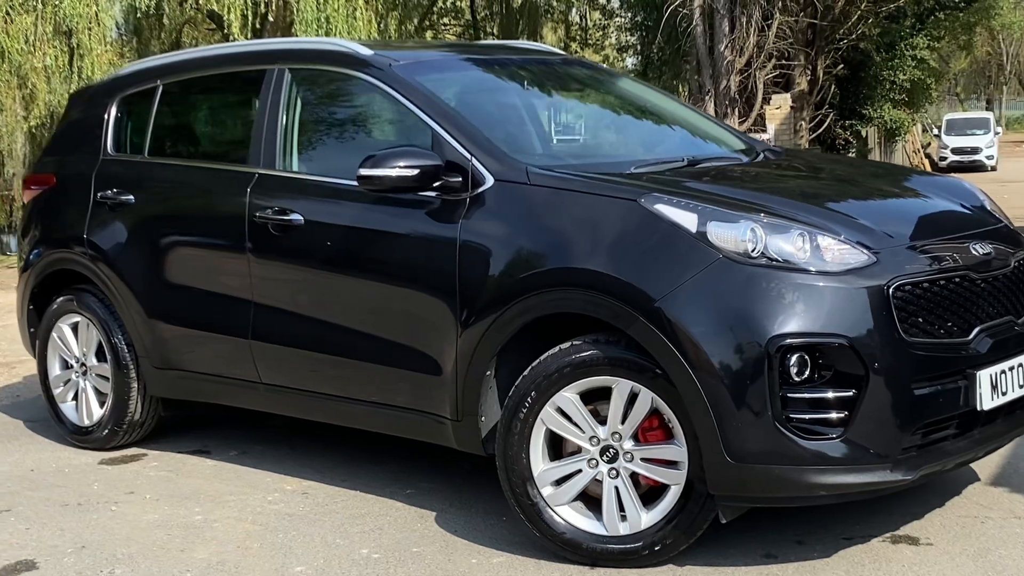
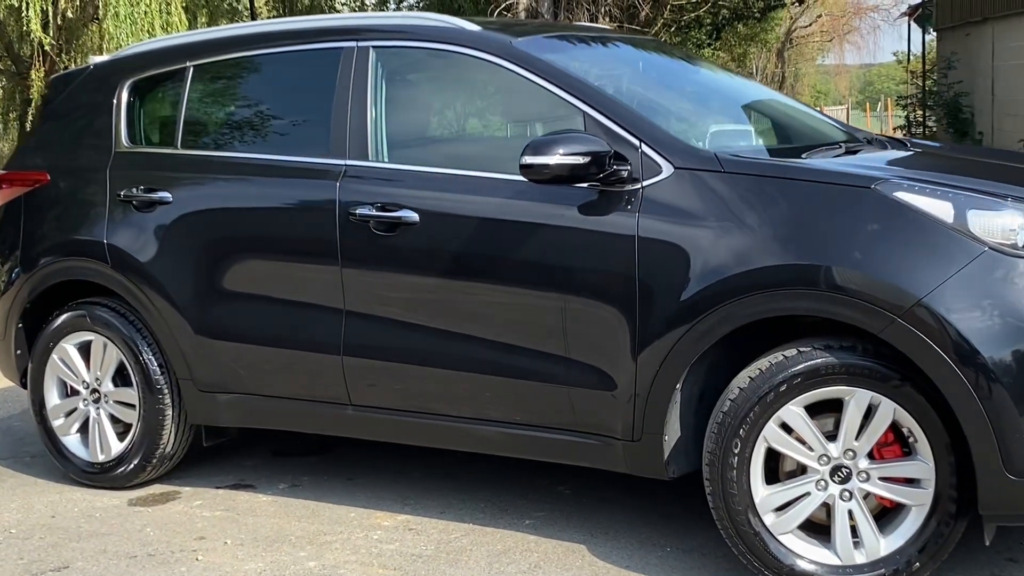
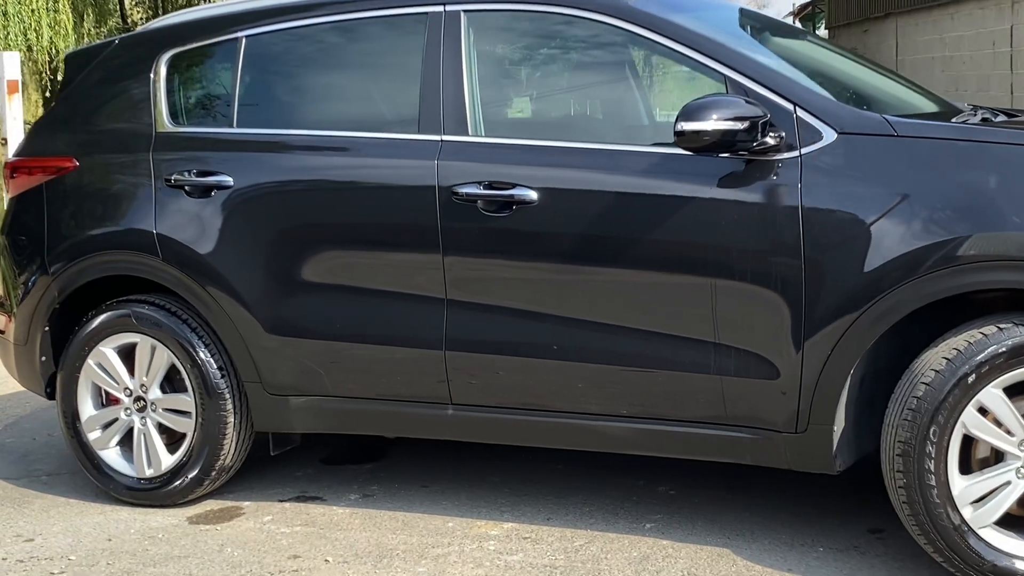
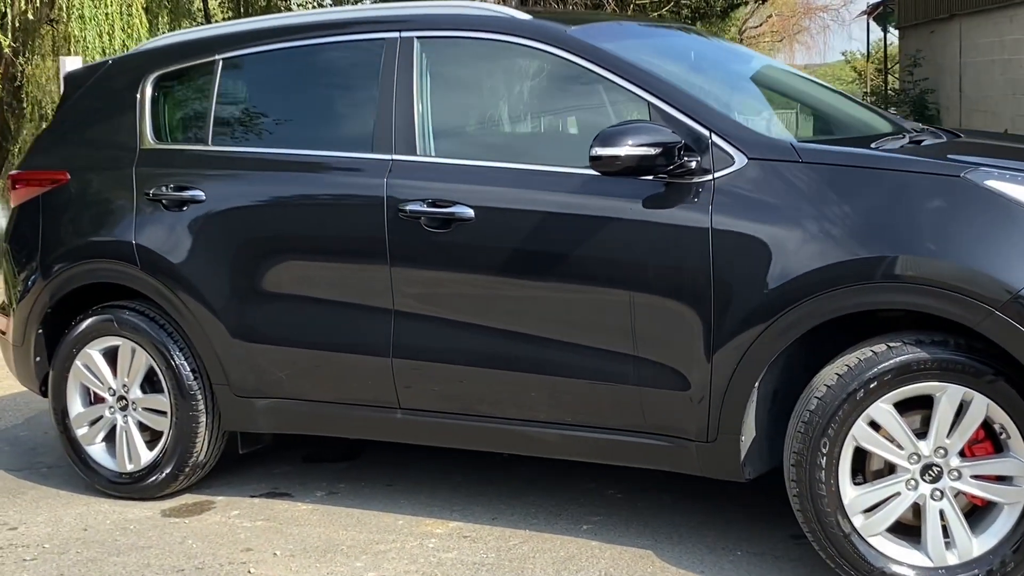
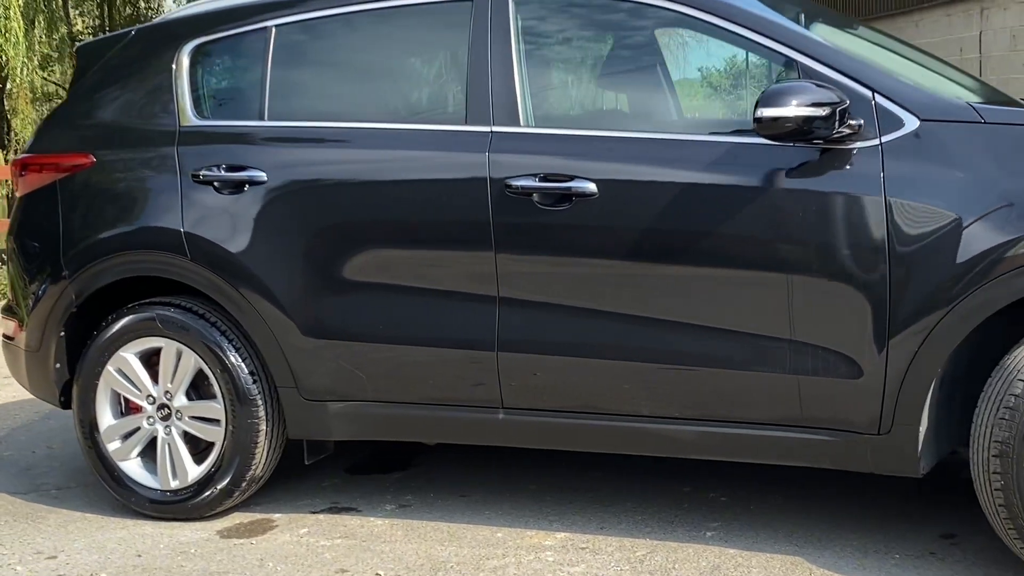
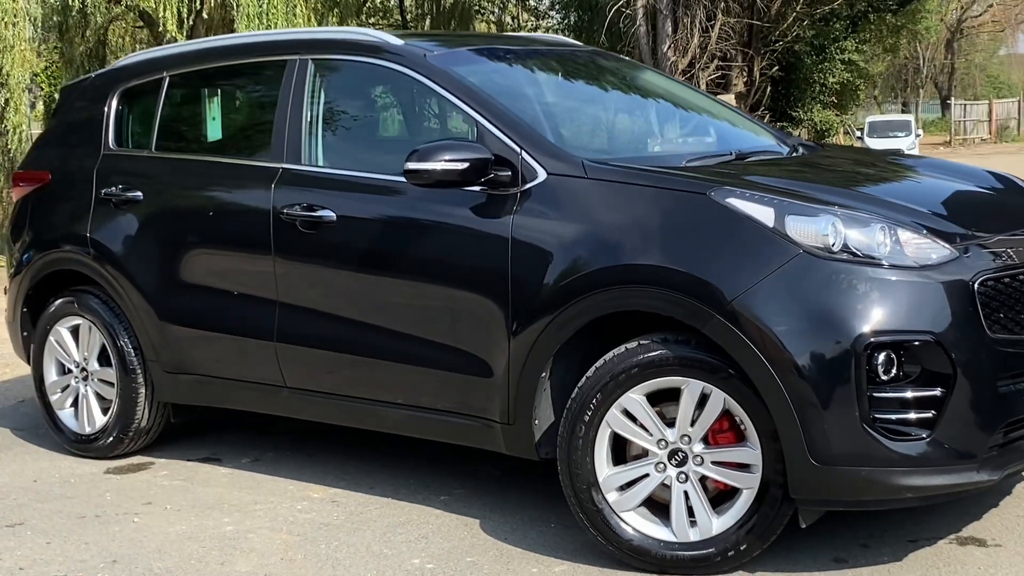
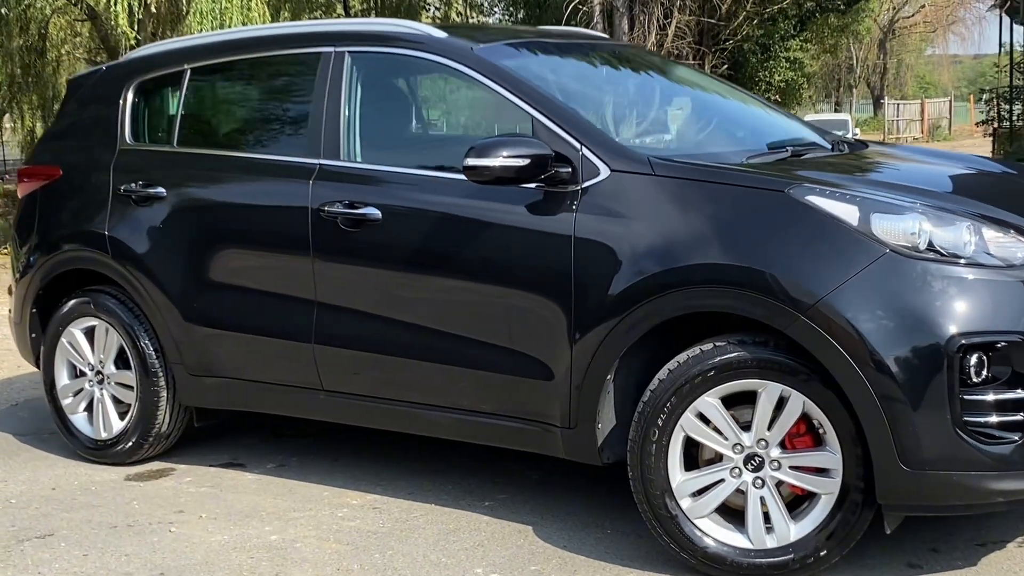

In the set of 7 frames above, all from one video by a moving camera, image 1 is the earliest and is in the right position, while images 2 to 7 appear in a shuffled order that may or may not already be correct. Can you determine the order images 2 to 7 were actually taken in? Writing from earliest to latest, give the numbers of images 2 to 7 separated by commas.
6, 7, 2, 4, 3, 5
